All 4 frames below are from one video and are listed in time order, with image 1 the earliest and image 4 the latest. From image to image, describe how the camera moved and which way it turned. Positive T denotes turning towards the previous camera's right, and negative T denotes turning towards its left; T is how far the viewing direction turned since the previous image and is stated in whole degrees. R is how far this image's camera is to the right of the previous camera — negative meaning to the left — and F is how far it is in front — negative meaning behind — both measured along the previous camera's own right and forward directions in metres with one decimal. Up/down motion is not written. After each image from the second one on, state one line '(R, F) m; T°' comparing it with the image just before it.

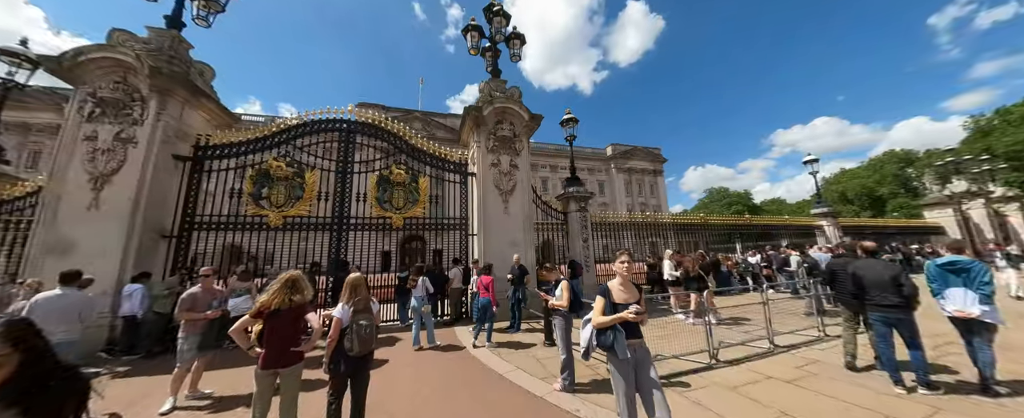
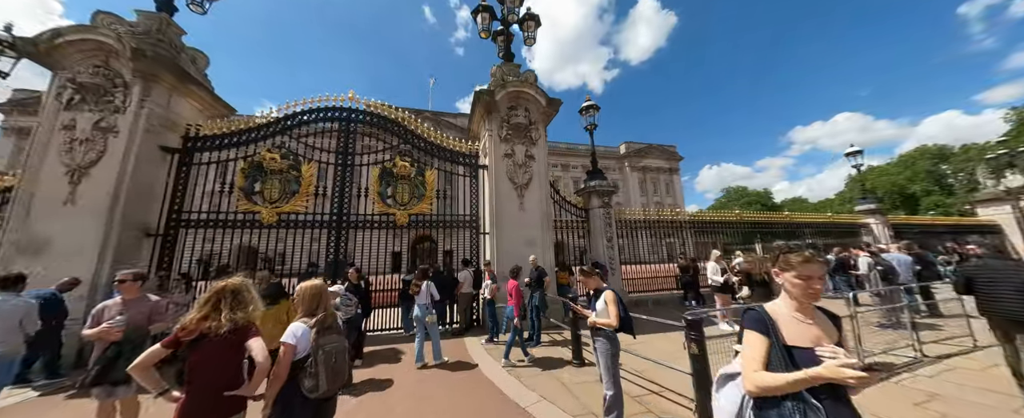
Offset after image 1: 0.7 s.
(-0.2, +1.0) m; -2°
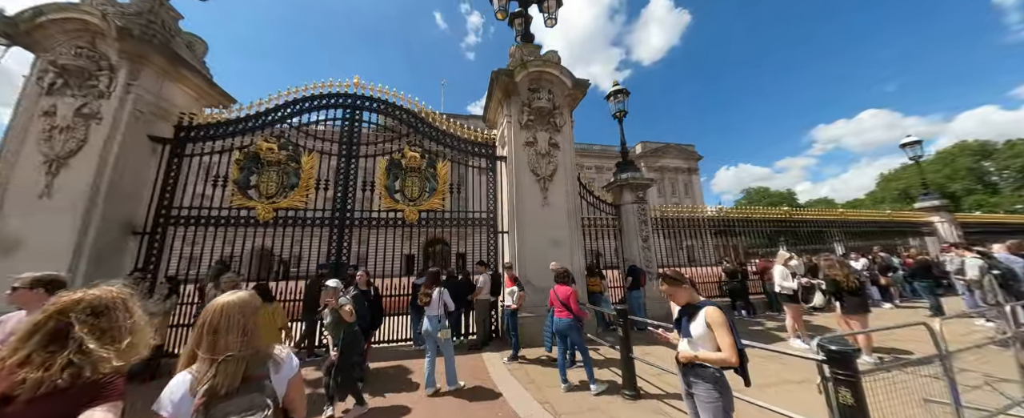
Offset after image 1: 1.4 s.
(-0.3, +1.0) m; -2°
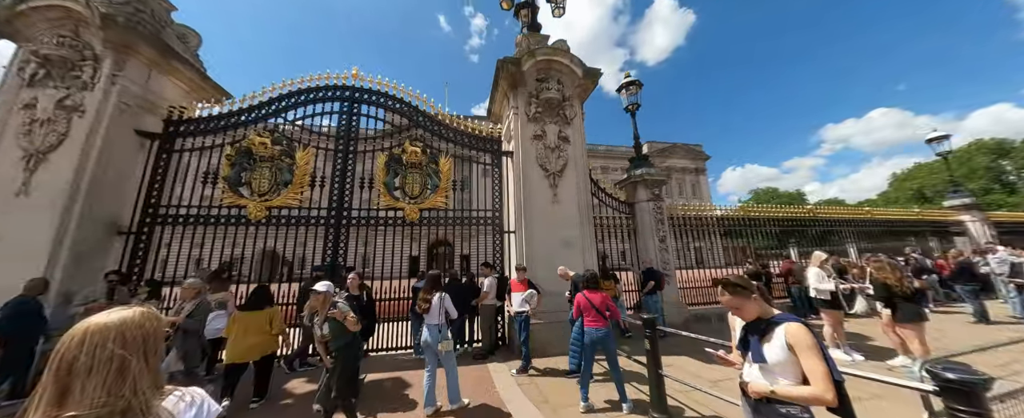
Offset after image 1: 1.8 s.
(-0.1, +0.5) m; -1°
